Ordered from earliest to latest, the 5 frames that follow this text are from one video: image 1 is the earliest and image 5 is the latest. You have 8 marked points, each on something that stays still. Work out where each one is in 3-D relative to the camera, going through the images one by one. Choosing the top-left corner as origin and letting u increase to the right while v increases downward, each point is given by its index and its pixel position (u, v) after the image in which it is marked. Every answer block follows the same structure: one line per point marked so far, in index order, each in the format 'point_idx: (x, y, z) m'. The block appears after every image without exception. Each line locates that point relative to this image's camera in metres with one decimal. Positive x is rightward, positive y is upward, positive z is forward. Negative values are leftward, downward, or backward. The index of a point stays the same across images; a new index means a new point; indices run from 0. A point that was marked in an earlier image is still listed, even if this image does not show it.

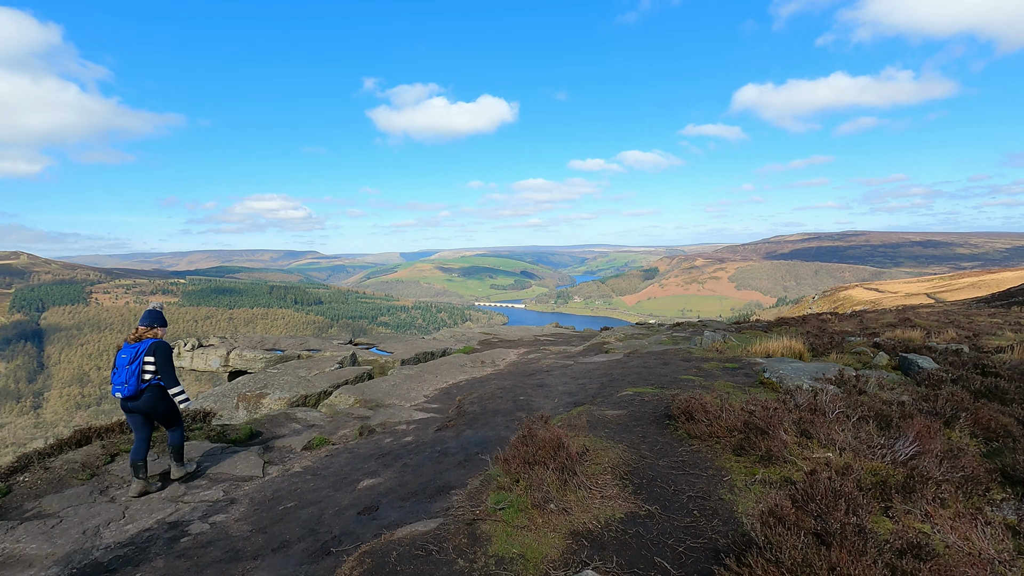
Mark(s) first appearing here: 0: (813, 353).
0: (+13.6, -3.1, +18.8) m
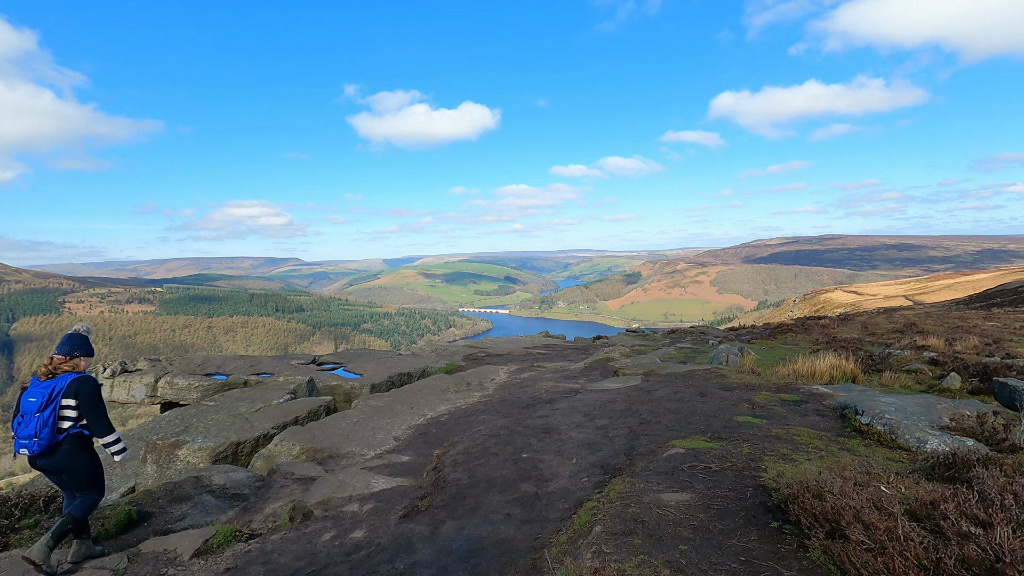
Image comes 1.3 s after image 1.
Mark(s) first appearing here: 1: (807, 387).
0: (+13.4, -3.3, +15.8) m
1: (+8.8, -3.0, +12.4) m
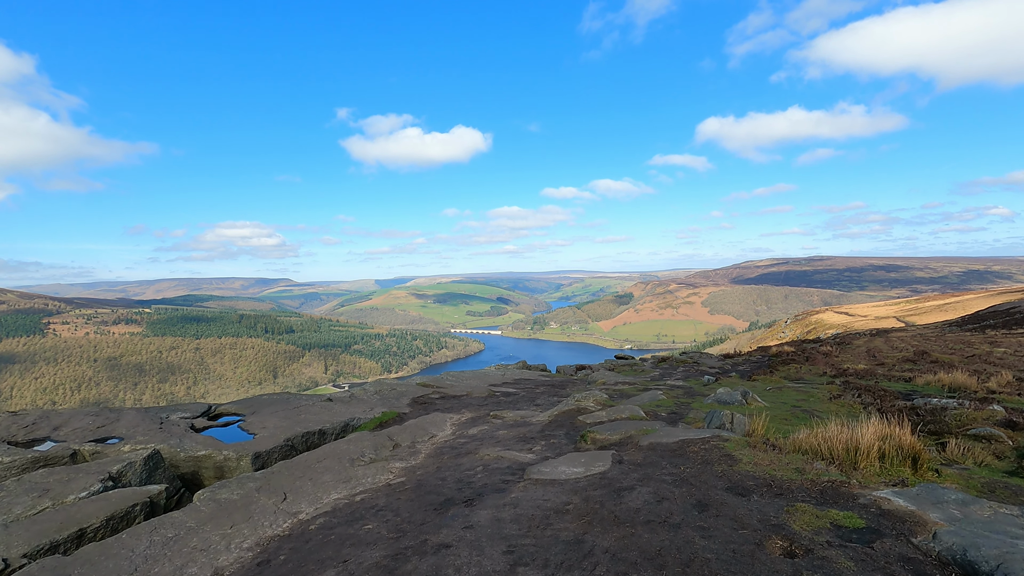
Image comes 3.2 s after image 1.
0: (+11.1, -4.4, +11.2) m
1: (+6.7, -3.9, +7.7) m
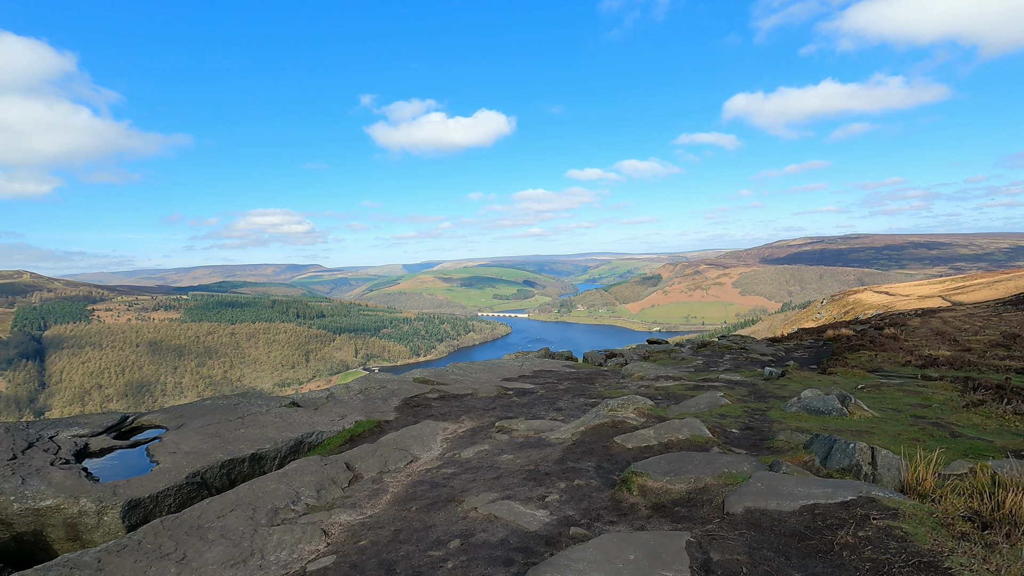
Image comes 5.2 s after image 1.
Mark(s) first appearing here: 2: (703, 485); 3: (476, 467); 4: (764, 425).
0: (+11.0, -3.5, +5.3) m
1: (+6.3, -3.2, +2.2) m
2: (+3.9, -4.1, +8.6) m
3: (-1.1, -5.2, +12.2) m
4: (+8.5, -4.6, +14.2) m
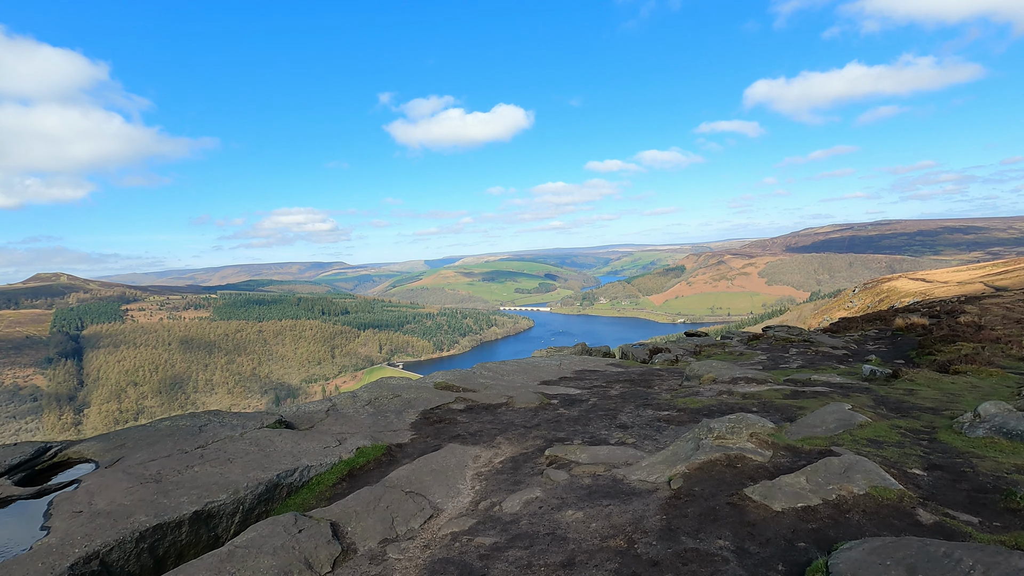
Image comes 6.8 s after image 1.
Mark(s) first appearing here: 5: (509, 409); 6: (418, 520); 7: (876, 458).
0: (+12.0, -2.9, +0.4) m
1: (+7.1, -2.7, -2.6) m
2: (+5.1, -3.5, +4.0) m
3: (+0.3, -4.6, +7.9) m
4: (+9.9, -3.8, +9.4) m
5: (-0.2, -4.8, +16.6) m
6: (-1.9, -4.9, +9.0) m
7: (+8.3, -3.9, +9.5) m
